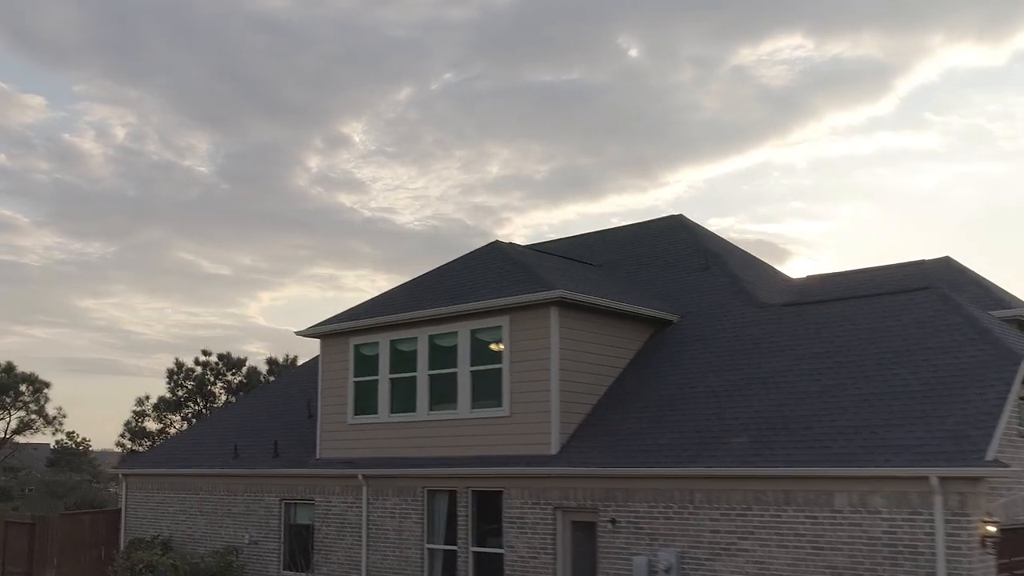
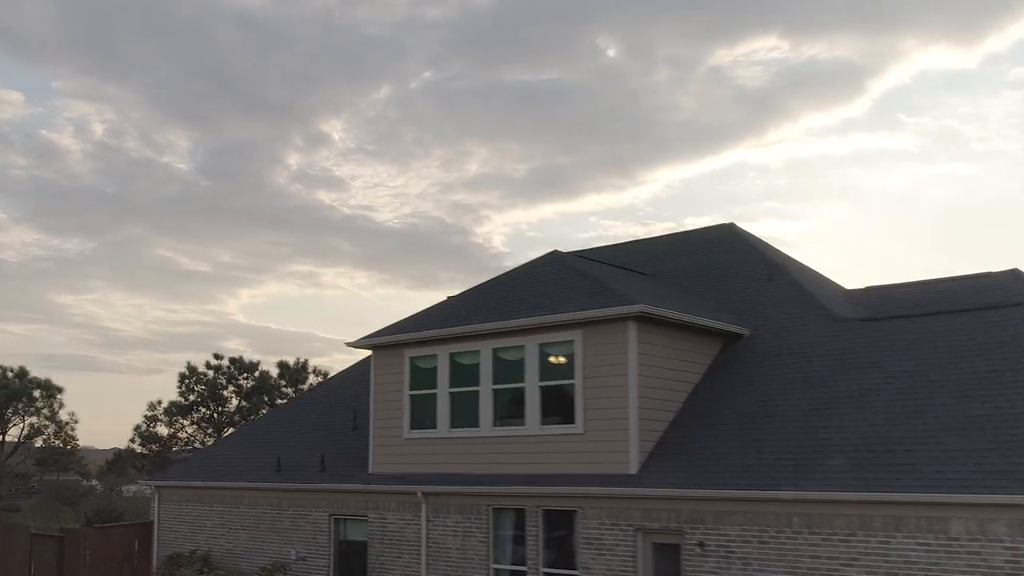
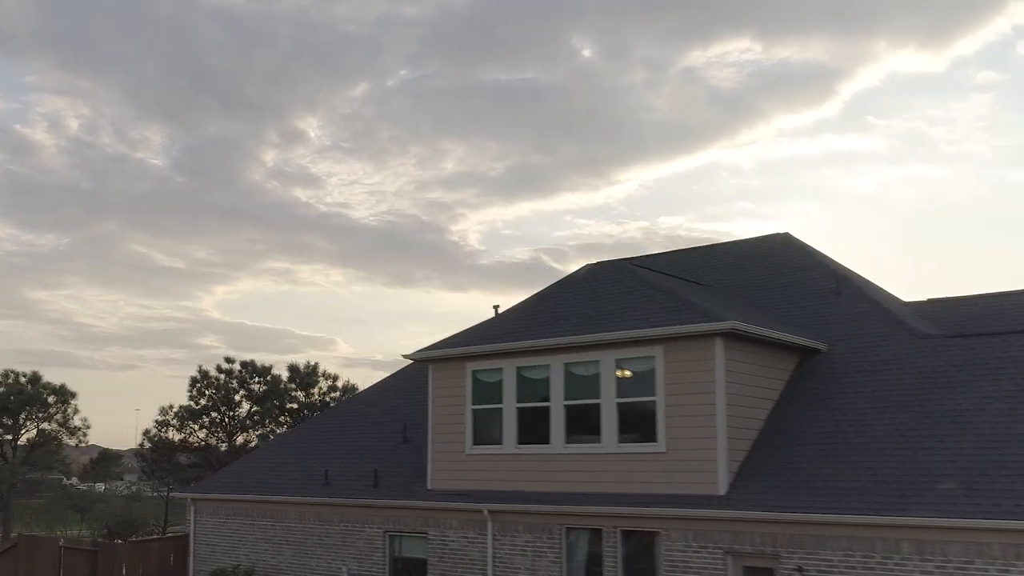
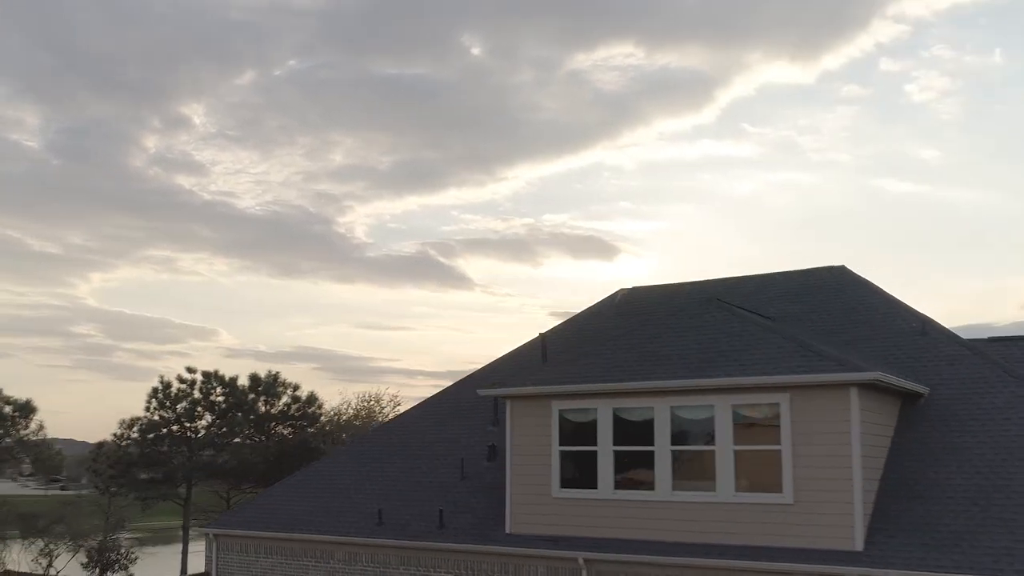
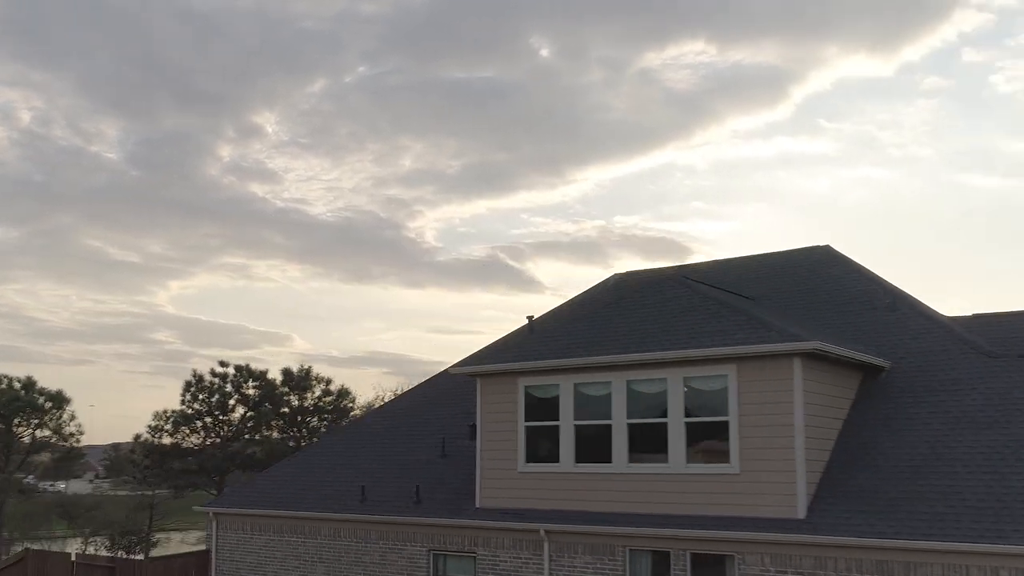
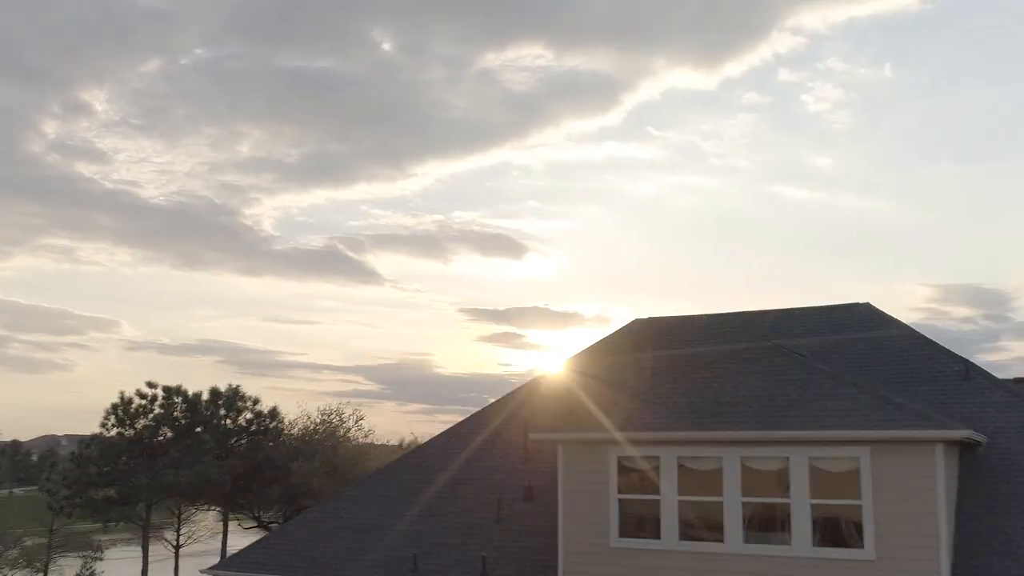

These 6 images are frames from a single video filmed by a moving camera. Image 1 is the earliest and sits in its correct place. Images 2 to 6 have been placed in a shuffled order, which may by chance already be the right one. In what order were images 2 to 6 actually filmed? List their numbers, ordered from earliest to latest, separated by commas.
2, 3, 5, 4, 6
